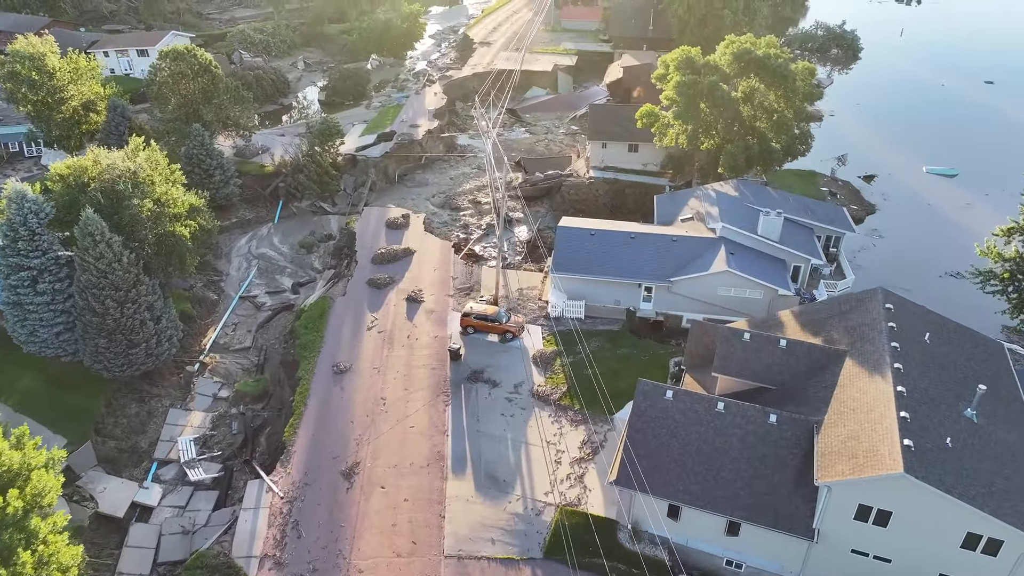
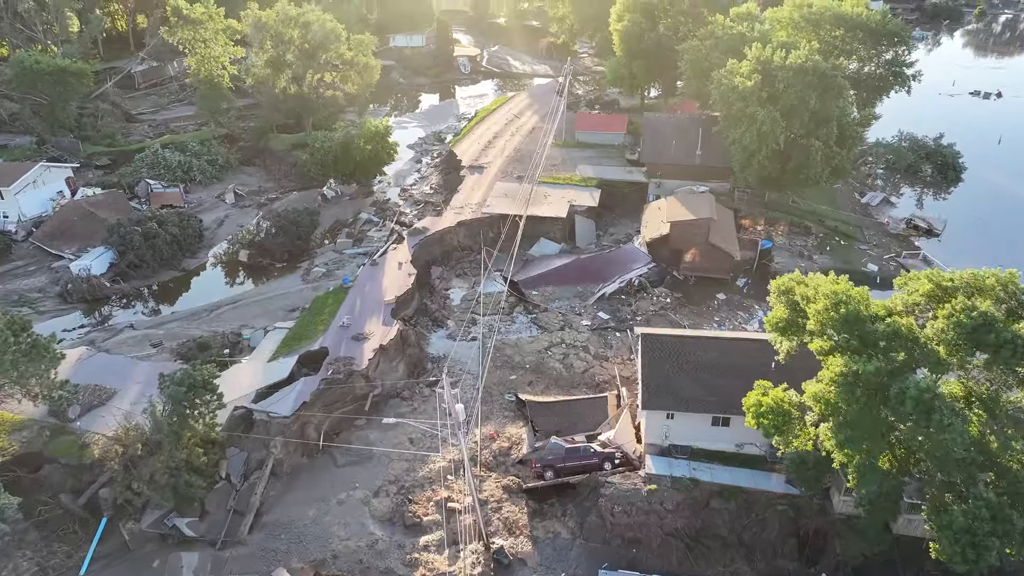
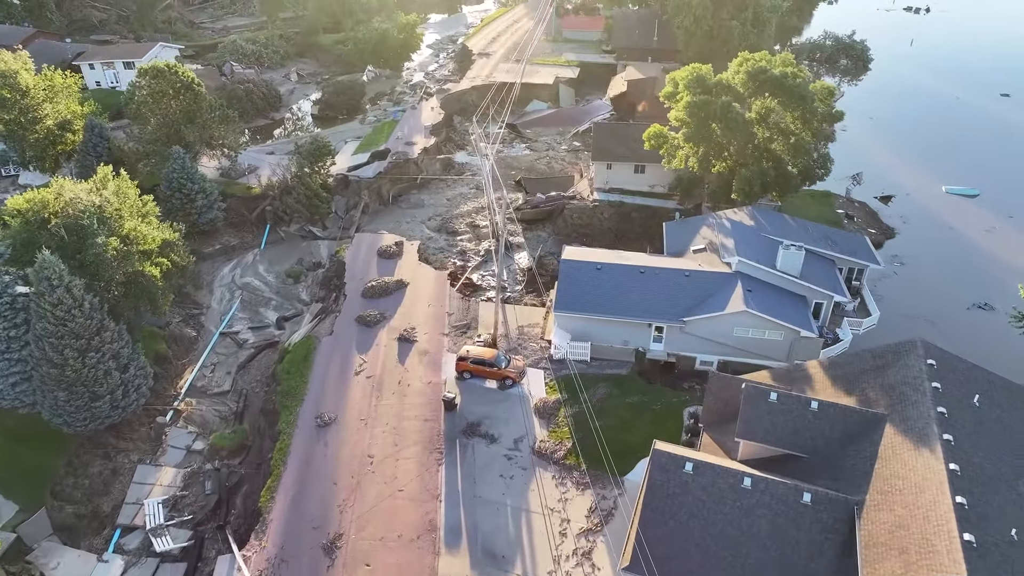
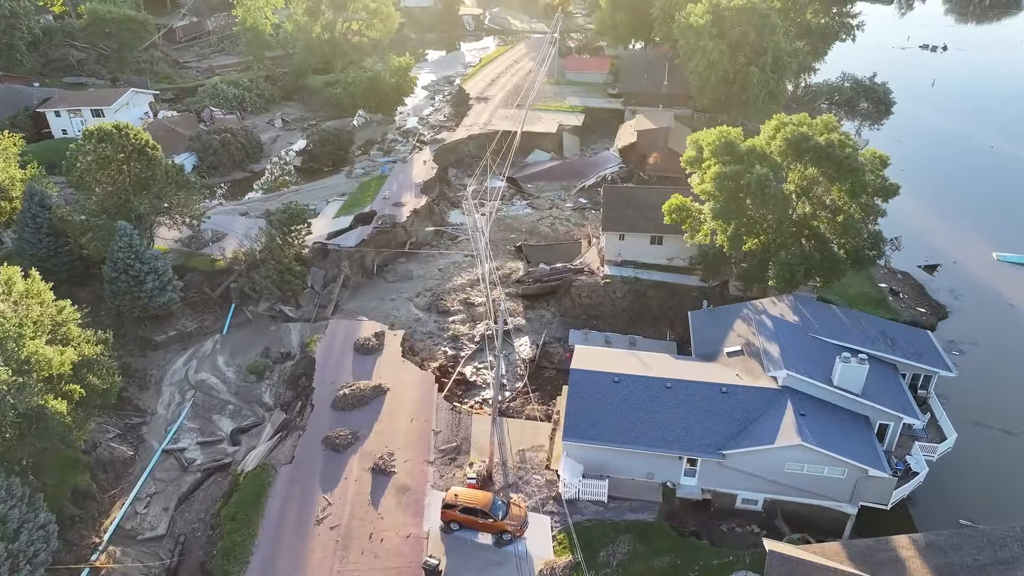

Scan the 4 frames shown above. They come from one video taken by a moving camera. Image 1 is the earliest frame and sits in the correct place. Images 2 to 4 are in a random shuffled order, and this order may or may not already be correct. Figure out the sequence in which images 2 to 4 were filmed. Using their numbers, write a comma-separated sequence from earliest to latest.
3, 4, 2
